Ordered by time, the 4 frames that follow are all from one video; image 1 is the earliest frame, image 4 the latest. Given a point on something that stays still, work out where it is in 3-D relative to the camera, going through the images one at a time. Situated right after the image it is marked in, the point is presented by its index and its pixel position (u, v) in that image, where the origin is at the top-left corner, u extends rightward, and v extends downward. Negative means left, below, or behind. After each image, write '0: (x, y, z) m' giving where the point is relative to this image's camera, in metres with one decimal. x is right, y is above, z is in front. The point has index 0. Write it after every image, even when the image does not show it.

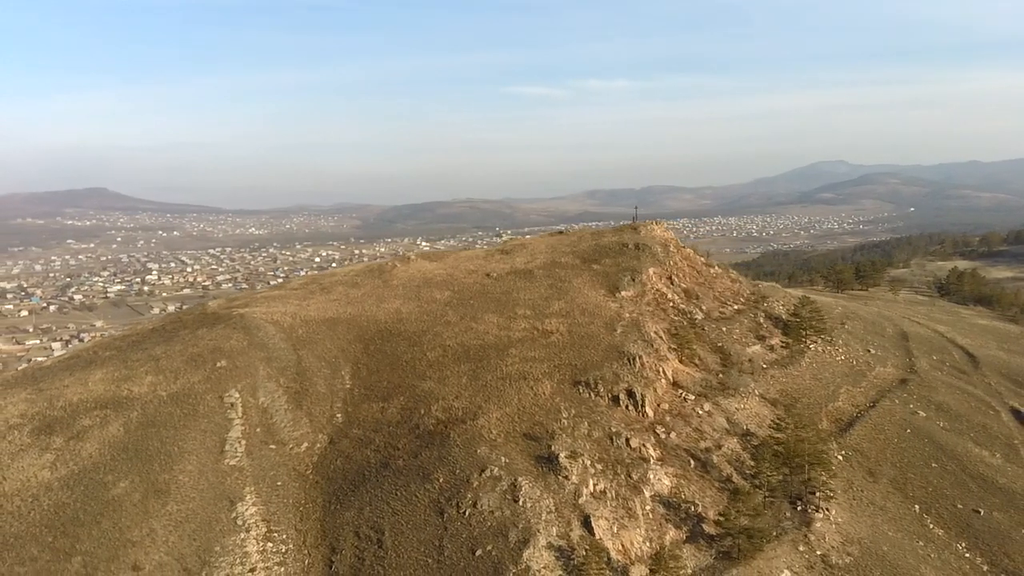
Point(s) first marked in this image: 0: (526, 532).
0: (+0.4, -8.5, +19.7) m
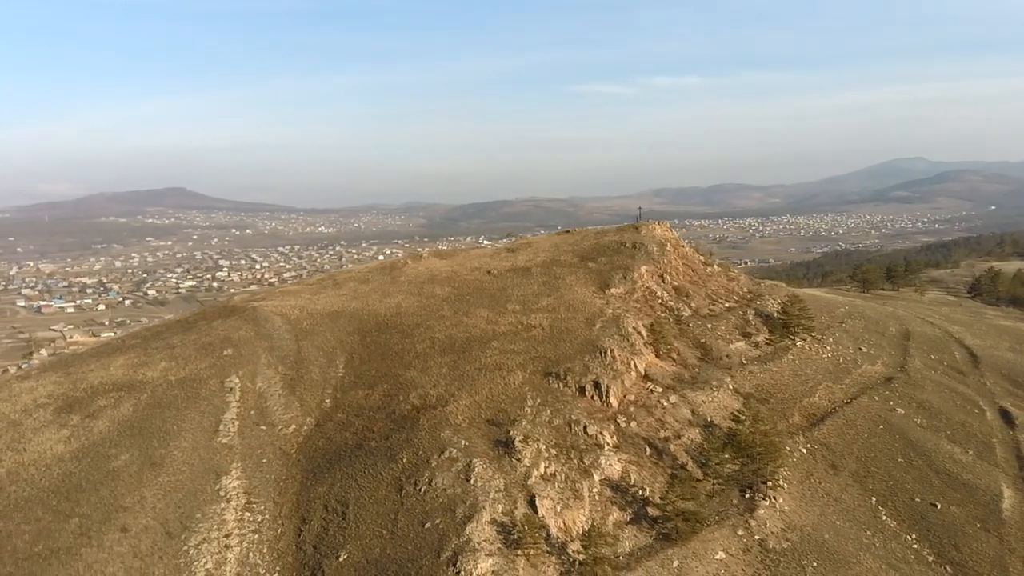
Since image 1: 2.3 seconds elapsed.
0: (-1.5, -8.2, +21.1) m
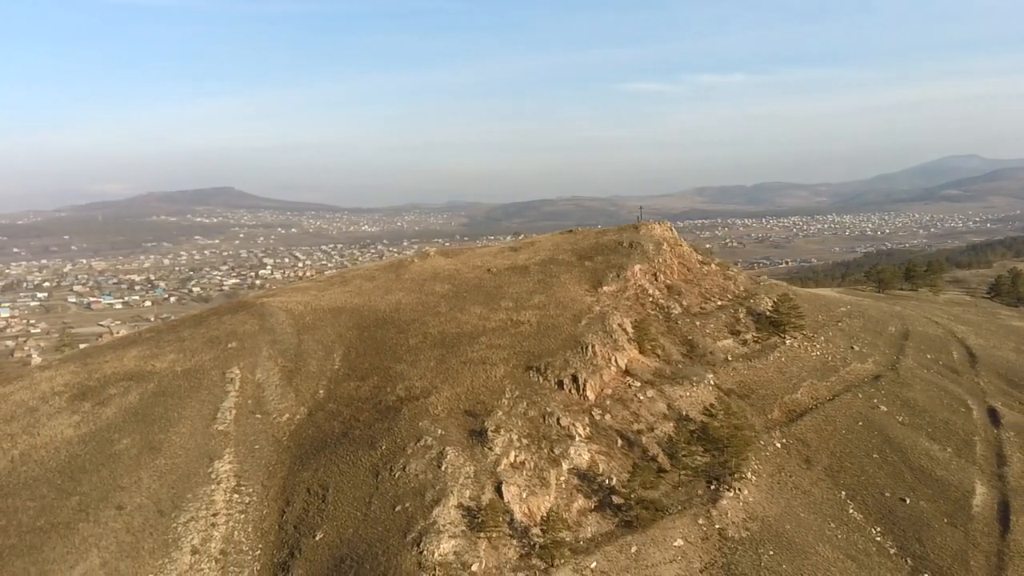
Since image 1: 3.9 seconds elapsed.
0: (-2.8, -8.0, +22.1) m
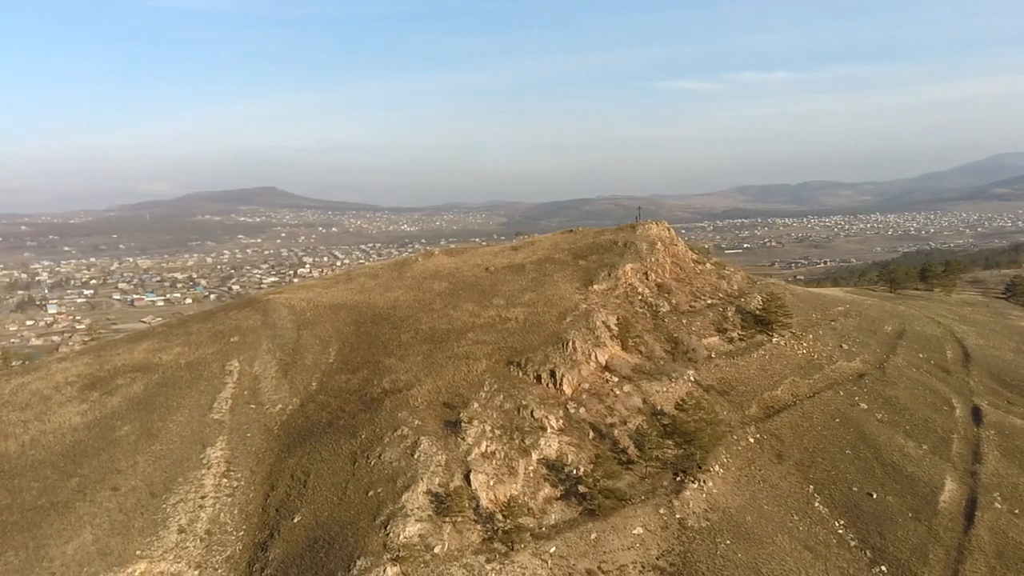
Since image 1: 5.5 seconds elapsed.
0: (-4.1, -7.9, +23.1) m
